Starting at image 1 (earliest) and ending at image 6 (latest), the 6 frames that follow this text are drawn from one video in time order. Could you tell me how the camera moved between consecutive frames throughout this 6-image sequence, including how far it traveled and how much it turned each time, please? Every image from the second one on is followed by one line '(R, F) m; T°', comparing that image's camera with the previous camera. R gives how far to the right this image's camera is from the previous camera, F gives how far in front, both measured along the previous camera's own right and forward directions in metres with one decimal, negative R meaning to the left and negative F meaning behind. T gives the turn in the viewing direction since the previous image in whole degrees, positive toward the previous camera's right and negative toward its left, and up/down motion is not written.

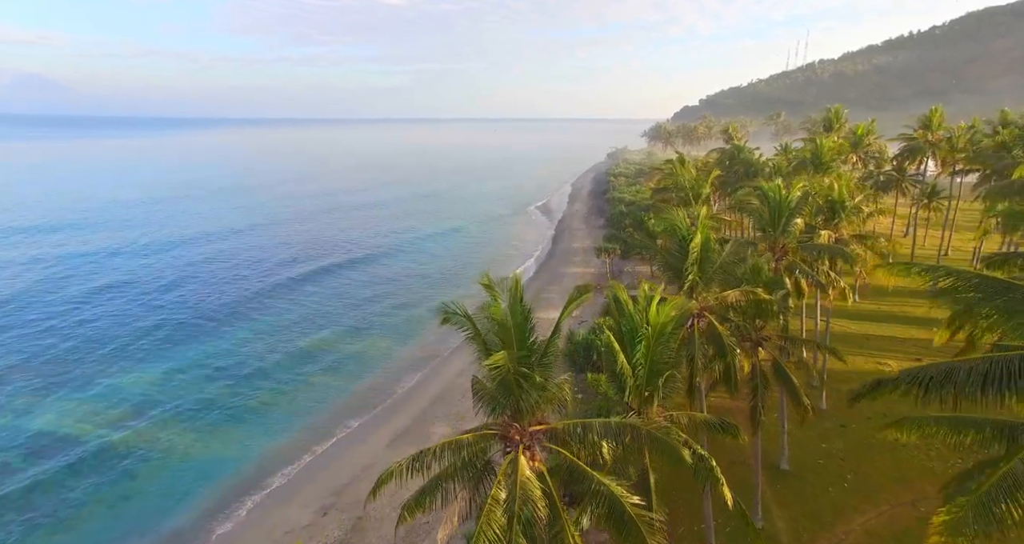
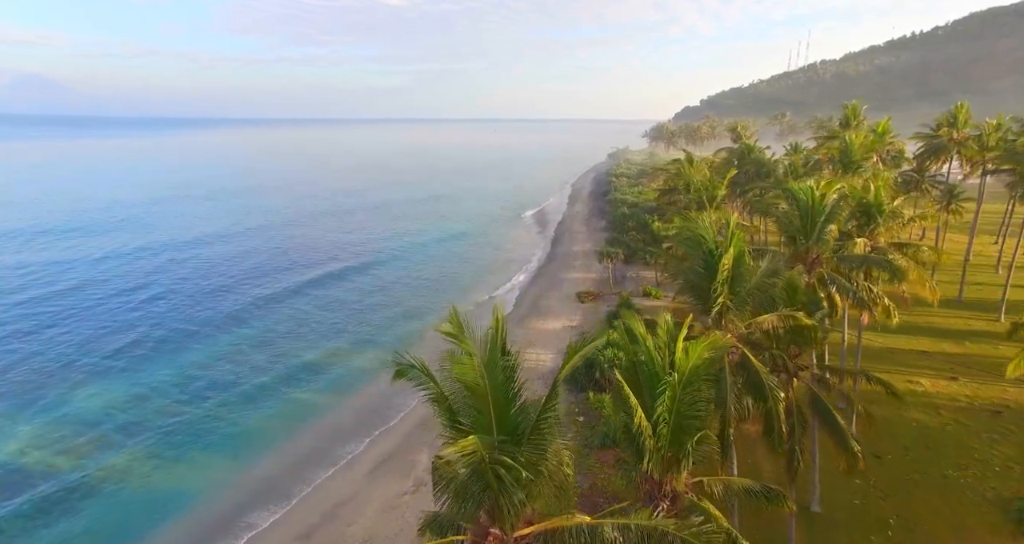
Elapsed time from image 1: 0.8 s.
(+0.2, +2.5) m; 0°
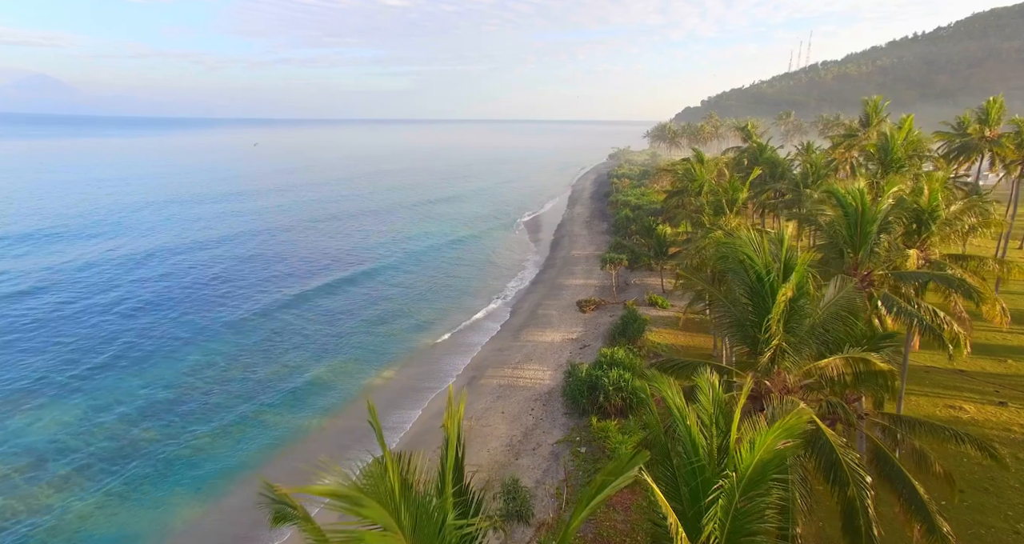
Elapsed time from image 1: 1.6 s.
(+0.2, +2.7) m; 0°
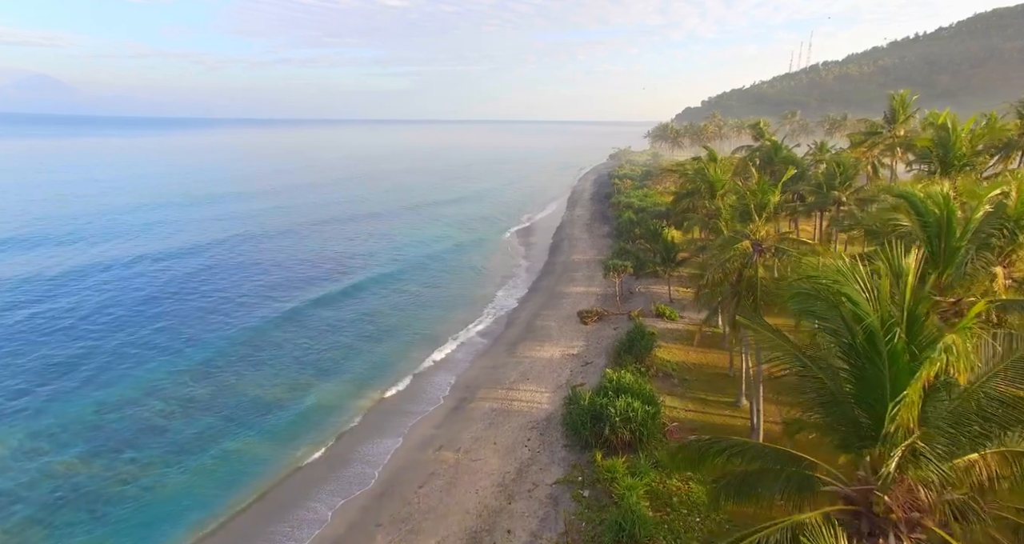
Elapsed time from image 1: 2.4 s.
(+0.3, +3.0) m; 0°
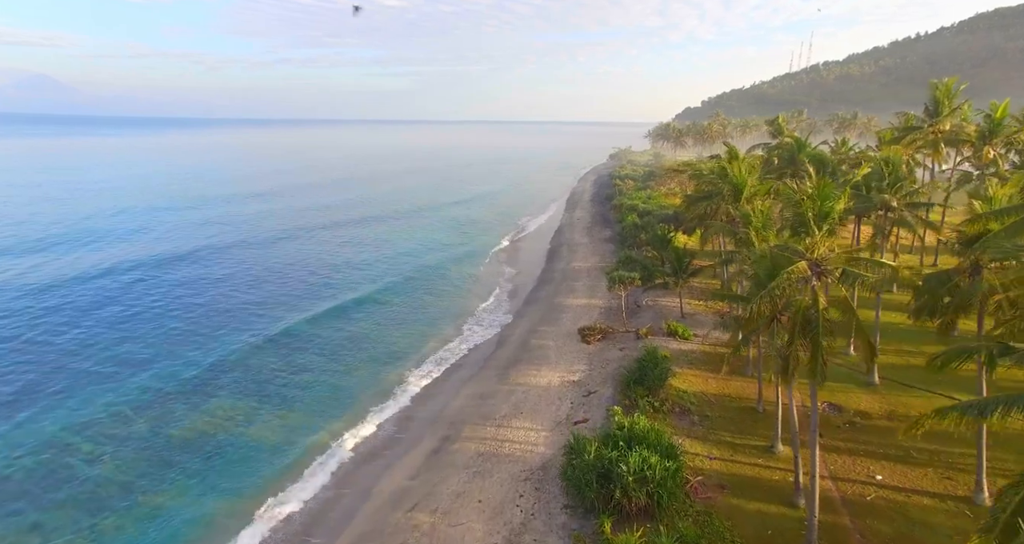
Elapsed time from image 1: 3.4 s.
(+0.4, +4.0) m; 0°
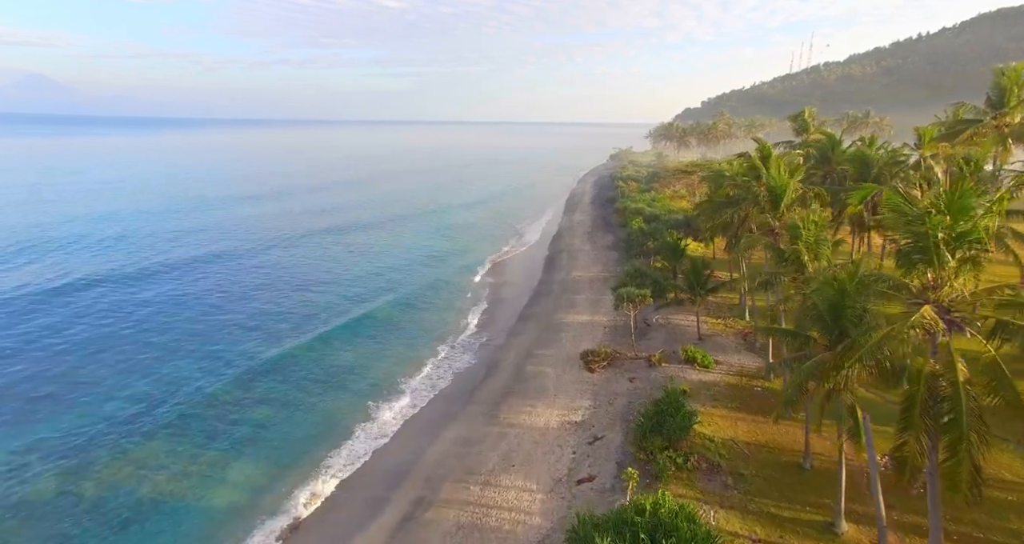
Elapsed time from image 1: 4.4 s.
(+0.4, +4.4) m; 0°
